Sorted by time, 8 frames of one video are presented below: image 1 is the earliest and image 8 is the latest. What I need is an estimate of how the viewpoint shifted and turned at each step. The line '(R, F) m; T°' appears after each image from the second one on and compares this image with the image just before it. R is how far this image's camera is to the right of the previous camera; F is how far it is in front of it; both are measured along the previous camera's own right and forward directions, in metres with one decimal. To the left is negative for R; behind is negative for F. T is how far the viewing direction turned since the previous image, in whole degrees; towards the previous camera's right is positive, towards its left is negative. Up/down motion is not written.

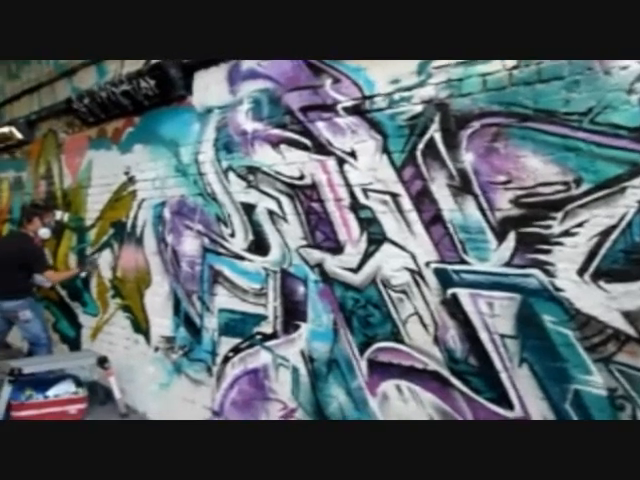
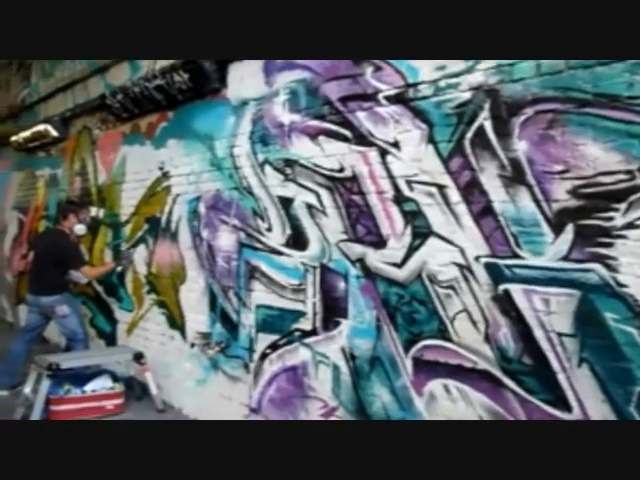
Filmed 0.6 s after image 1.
(-0.1, +0.2) m; -2°
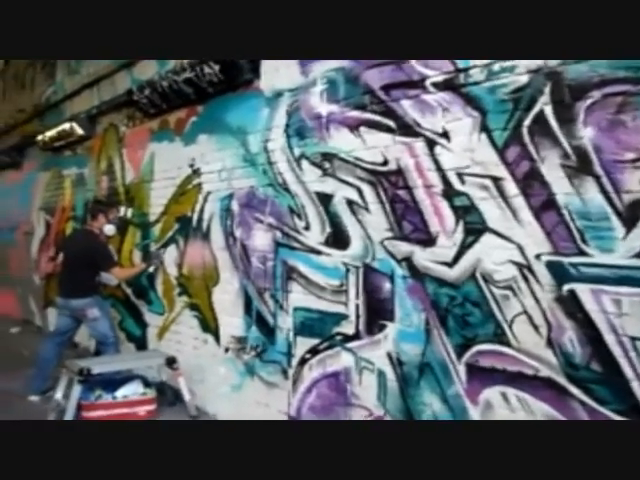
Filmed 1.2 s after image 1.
(-0.2, +0.3) m; -2°
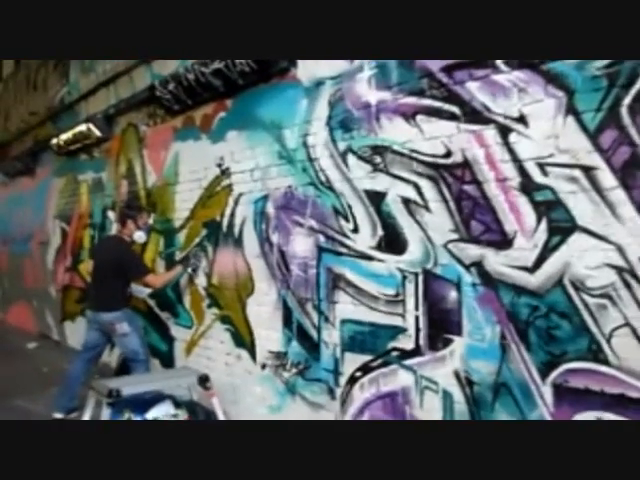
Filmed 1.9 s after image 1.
(-0.3, +0.6) m; -1°
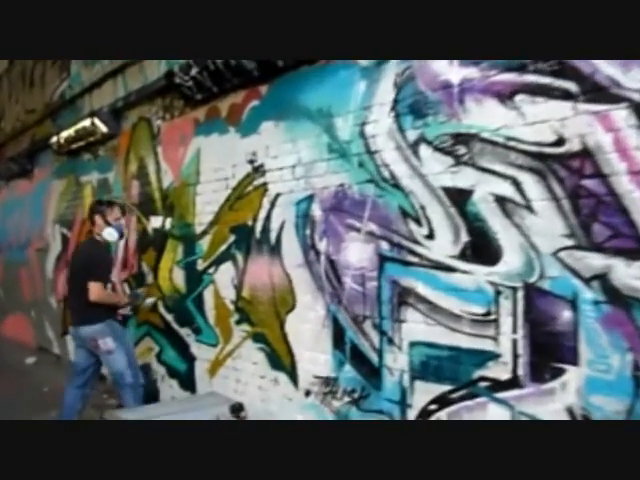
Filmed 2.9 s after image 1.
(-0.5, +0.8) m; +1°
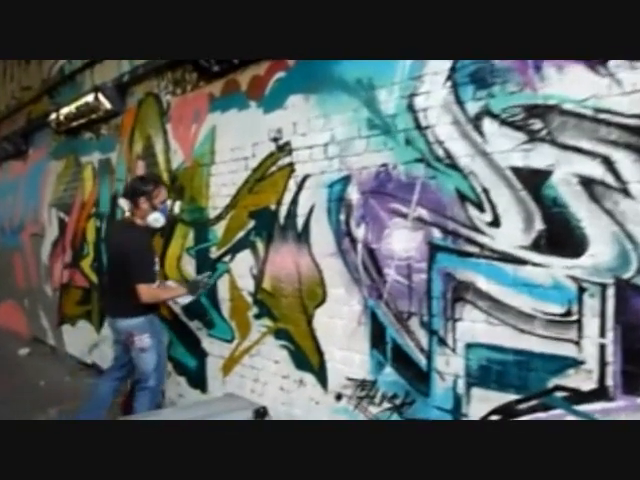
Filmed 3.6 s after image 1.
(-0.3, +0.5) m; +1°
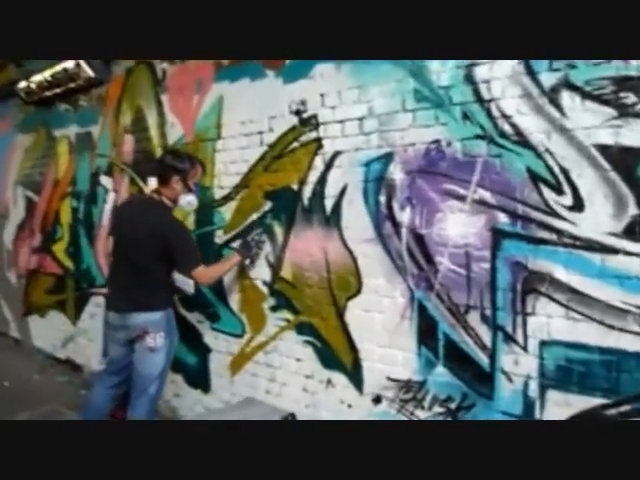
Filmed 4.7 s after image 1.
(-0.6, +0.5) m; +5°
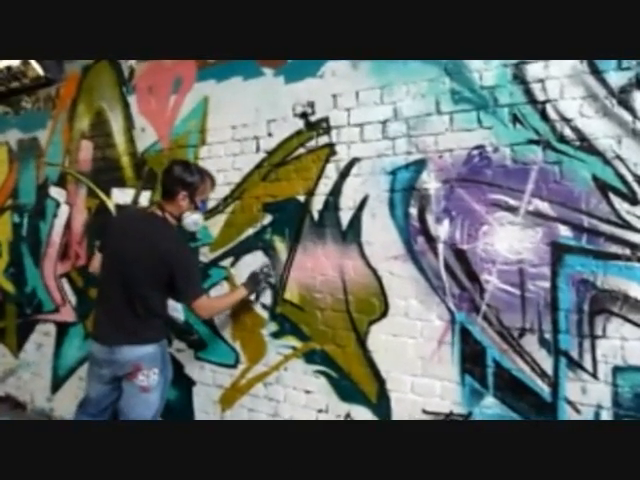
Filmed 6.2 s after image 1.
(-0.6, +0.5) m; +8°
